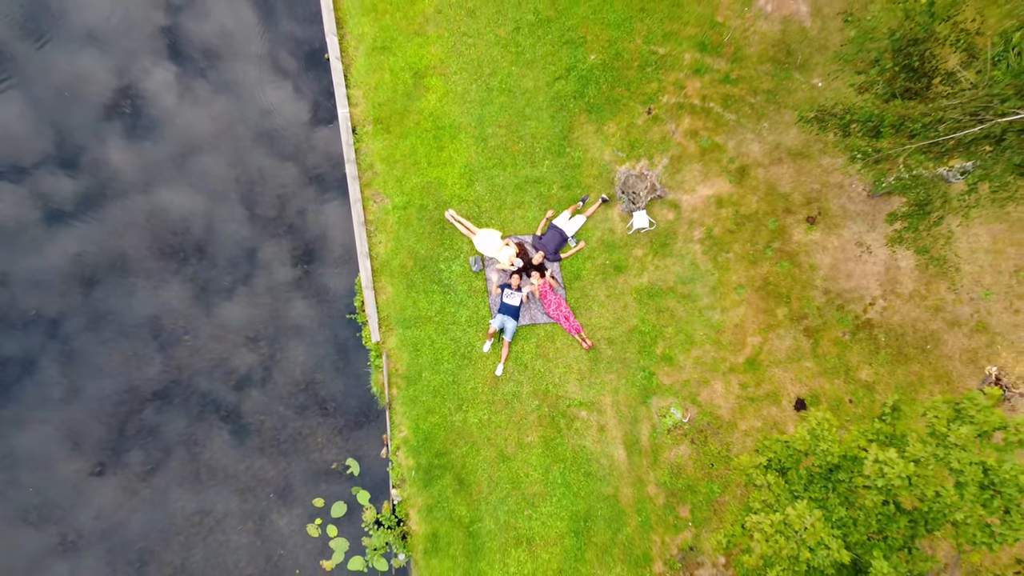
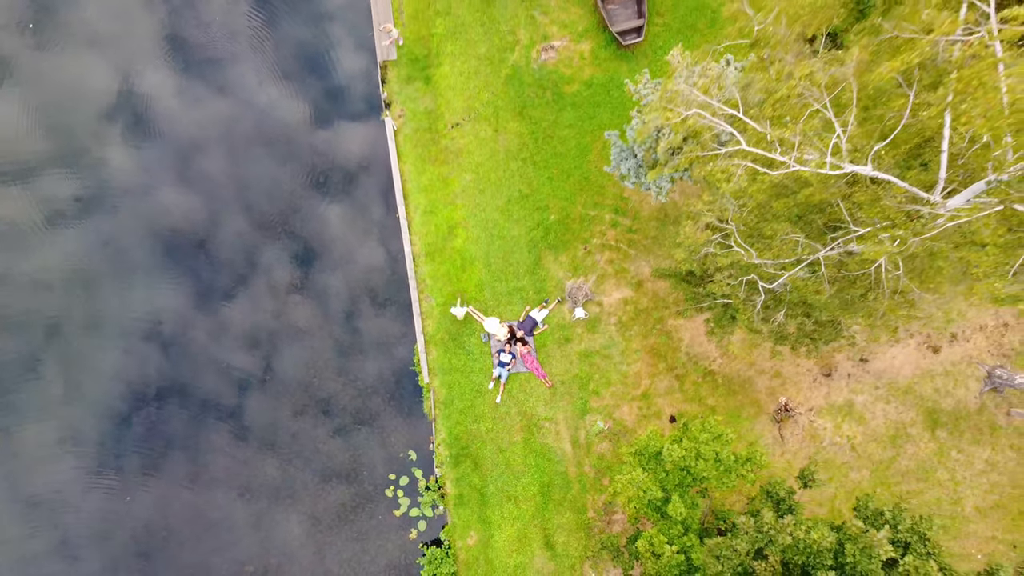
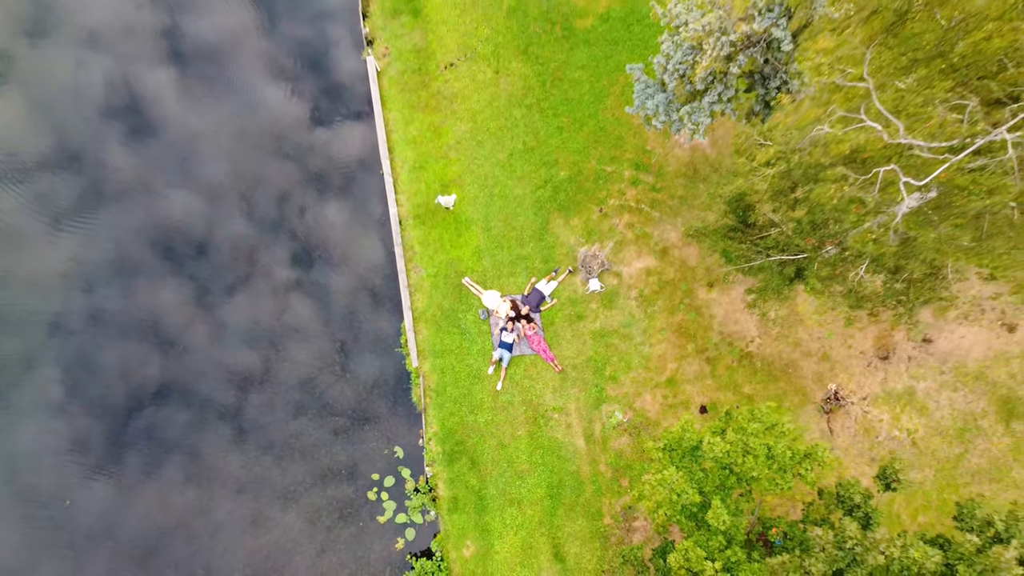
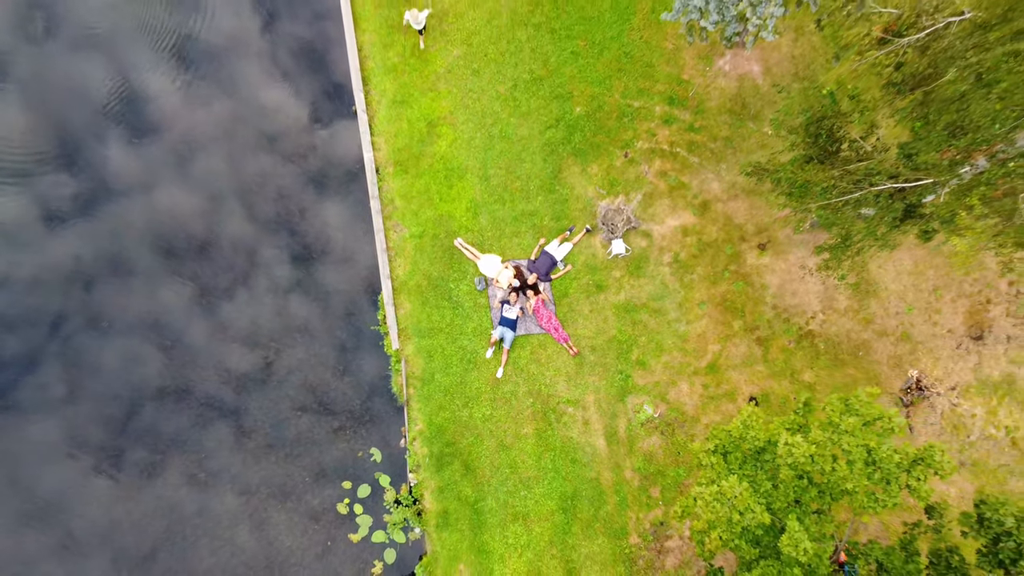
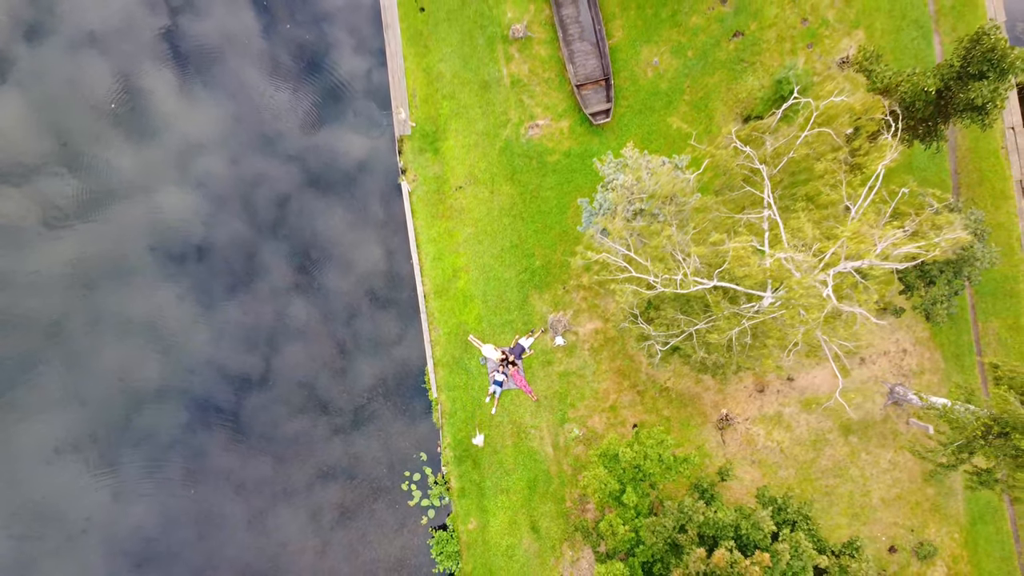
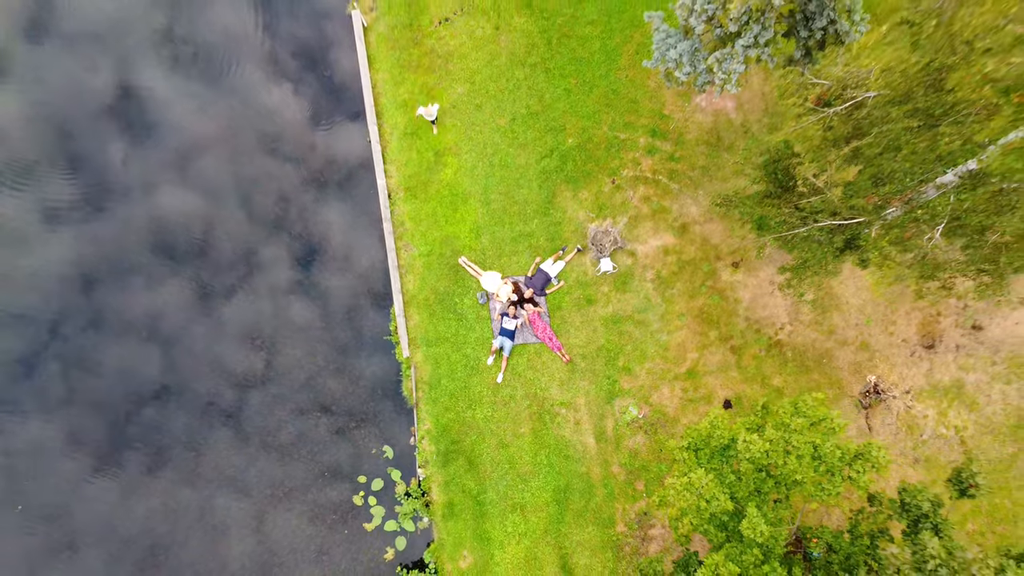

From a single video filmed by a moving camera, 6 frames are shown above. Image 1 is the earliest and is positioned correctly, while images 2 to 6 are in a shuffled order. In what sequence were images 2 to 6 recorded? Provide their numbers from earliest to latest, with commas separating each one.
4, 6, 3, 2, 5
